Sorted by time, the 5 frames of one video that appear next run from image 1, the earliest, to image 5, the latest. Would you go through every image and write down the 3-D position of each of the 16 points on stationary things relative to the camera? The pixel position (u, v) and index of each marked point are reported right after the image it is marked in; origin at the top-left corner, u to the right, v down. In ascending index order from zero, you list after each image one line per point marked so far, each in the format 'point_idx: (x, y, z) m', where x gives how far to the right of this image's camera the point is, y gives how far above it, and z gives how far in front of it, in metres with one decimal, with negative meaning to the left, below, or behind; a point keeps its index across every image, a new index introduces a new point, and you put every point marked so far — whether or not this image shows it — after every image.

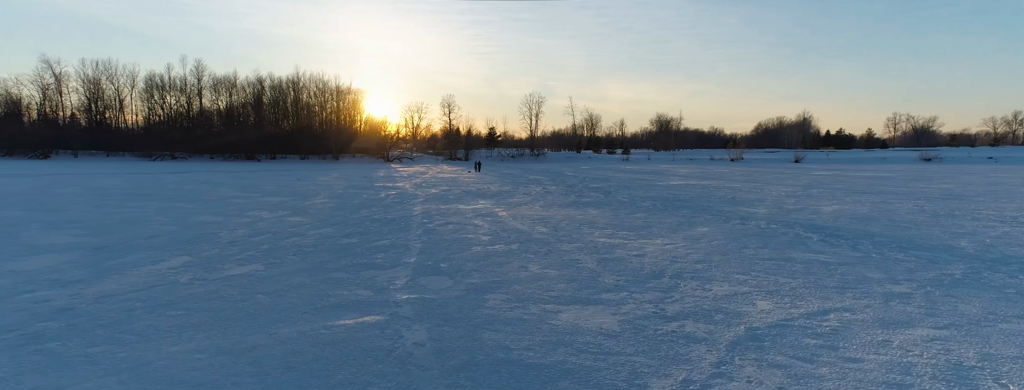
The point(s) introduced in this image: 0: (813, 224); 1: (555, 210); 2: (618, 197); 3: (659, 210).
0: (+5.6, -0.6, +9.5) m
1: (+0.9, -0.3, +11.3) m
2: (+3.0, -0.1, +15.6) m
3: (+3.3, -0.4, +11.9) m
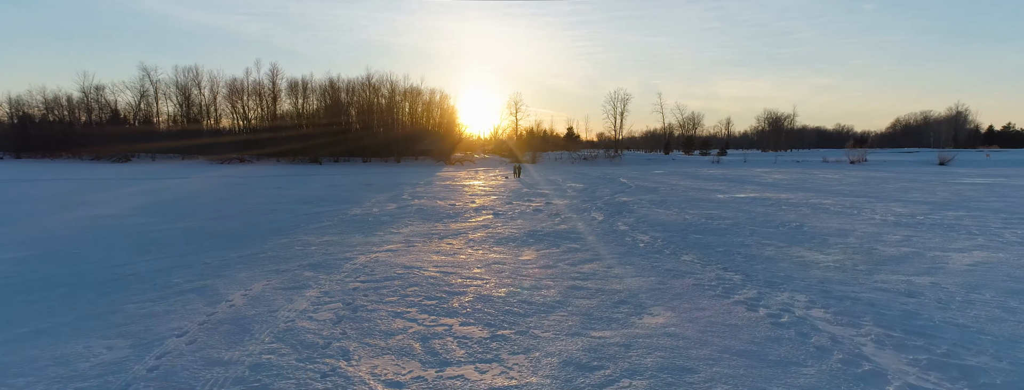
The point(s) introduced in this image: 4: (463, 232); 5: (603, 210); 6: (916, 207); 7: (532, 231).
0: (+3.6, -1.1, +4.6) m
1: (-0.6, -0.8, +7.3) m
2: (+2.2, -0.6, +11.1) m
3: (+1.9, -0.9, +7.5) m
4: (-0.8, -0.7, +9.5) m
5: (+2.4, -0.4, +13.8) m
6: (+11.9, -0.4, +15.0) m
7: (+0.4, -0.7, +9.7) m
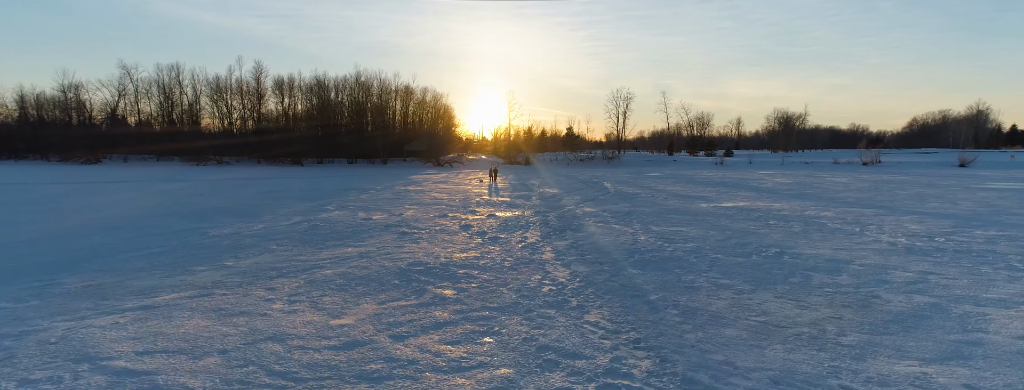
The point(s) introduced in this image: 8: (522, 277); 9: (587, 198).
0: (+1.8, -1.4, +2.2) m
1: (-2.4, -1.1, +4.9) m
2: (+0.5, -0.9, +8.7) m
3: (+0.1, -1.2, +5.1) m
4: (-2.6, -1.0, +7.1) m
5: (+0.8, -0.7, +11.4) m
6: (+10.3, -0.7, +12.4) m
7: (-1.3, -1.0, +7.3) m
8: (+0.2, -1.1, +6.8) m
9: (+2.9, -0.1, +19.2) m
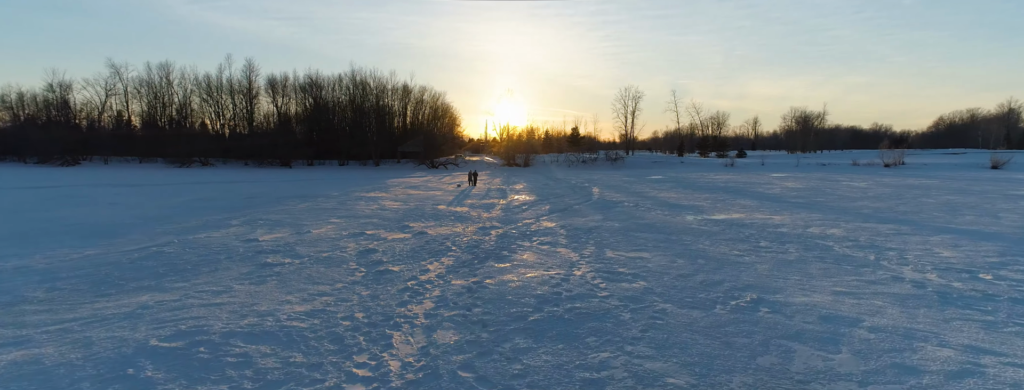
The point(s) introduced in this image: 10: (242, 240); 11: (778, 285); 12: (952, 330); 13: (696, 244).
0: (0.0, -1.7, -0.3) m
1: (-4.2, -1.4, +2.6) m
2: (-1.1, -1.2, +6.3) m
3: (-1.6, -1.5, +2.6) m
4: (-4.2, -1.3, +4.8) m
5: (-0.8, -1.0, +8.9) m
6: (+8.8, -1.0, +9.7) m
7: (-3.0, -1.3, +4.9) m
8: (-1.5, -1.4, +4.3) m
9: (+1.5, -0.4, +16.7) m
10: (-5.1, -0.9, +9.5) m
11: (+3.8, -1.2, +7.2) m
12: (+4.6, -1.4, +5.3) m
13: (+3.8, -0.9, +10.4) m
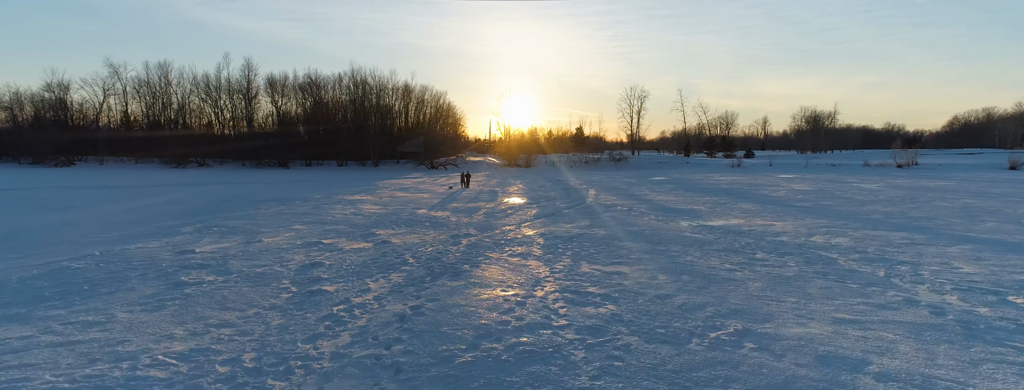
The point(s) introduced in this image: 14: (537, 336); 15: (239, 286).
0: (-0.8, -1.8, -1.3) m
1: (-4.9, -1.5, +1.6) m
2: (-1.8, -1.4, +5.3) m
3: (-2.4, -1.6, +1.7) m
4: (-4.9, -1.4, +3.8) m
5: (-1.4, -1.2, +7.9) m
6: (+8.2, -1.1, +8.5) m
7: (-3.7, -1.4, +3.9) m
8: (-2.2, -1.5, +3.3) m
9: (+1.0, -0.6, +15.7) m
10: (-5.8, -1.0, +8.6) m
11: (+3.1, -1.3, +6.1) m
12: (+3.9, -1.5, +4.2) m
13: (+3.2, -1.1, +9.3) m
14: (+0.3, -1.4, +5.1) m
15: (-3.6, -1.2, +6.7) m
